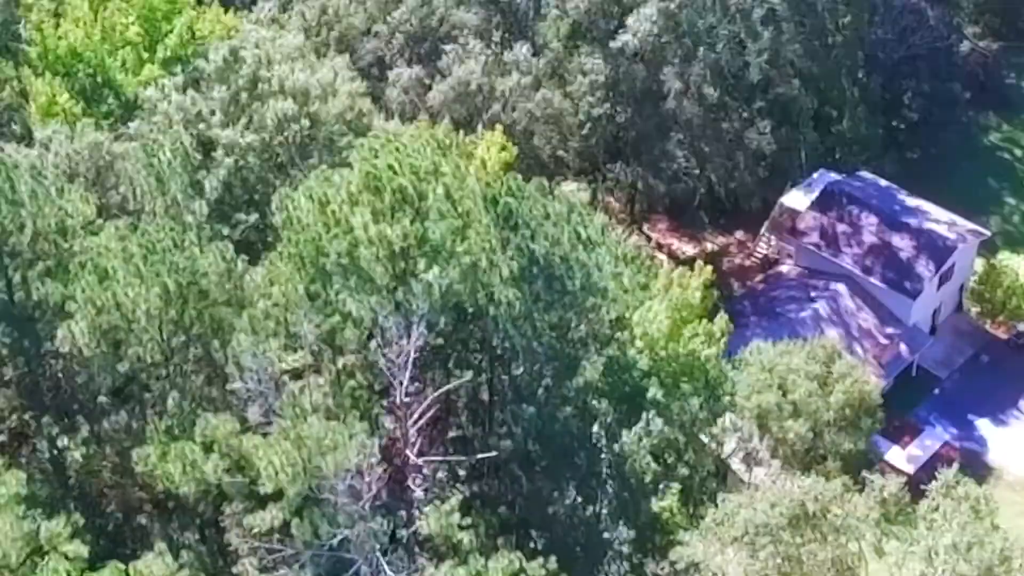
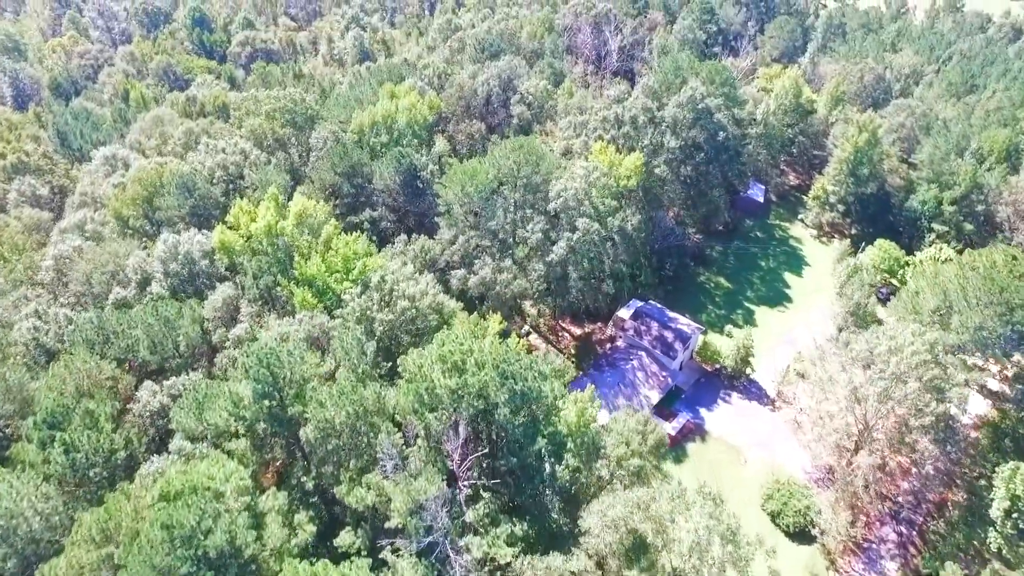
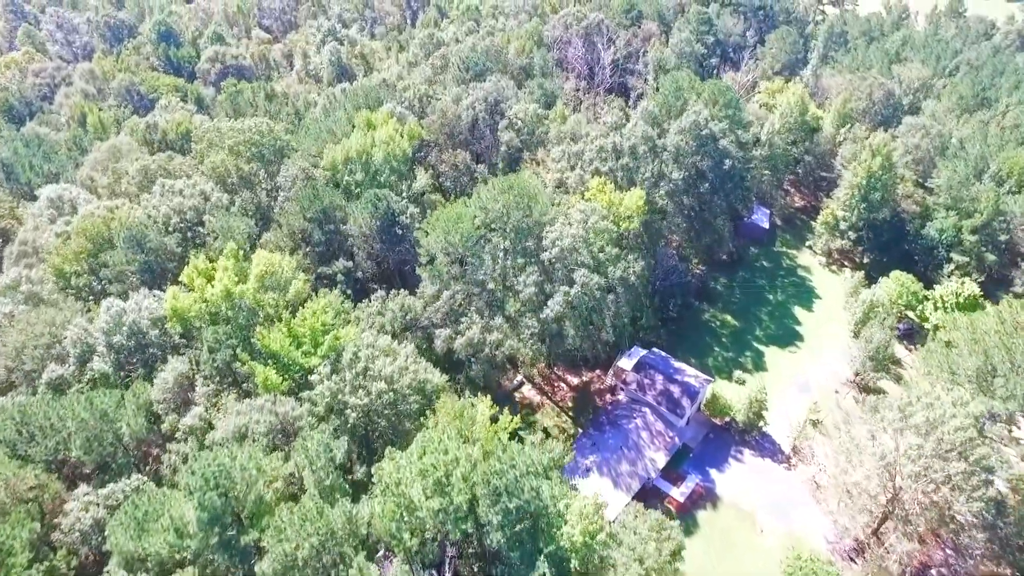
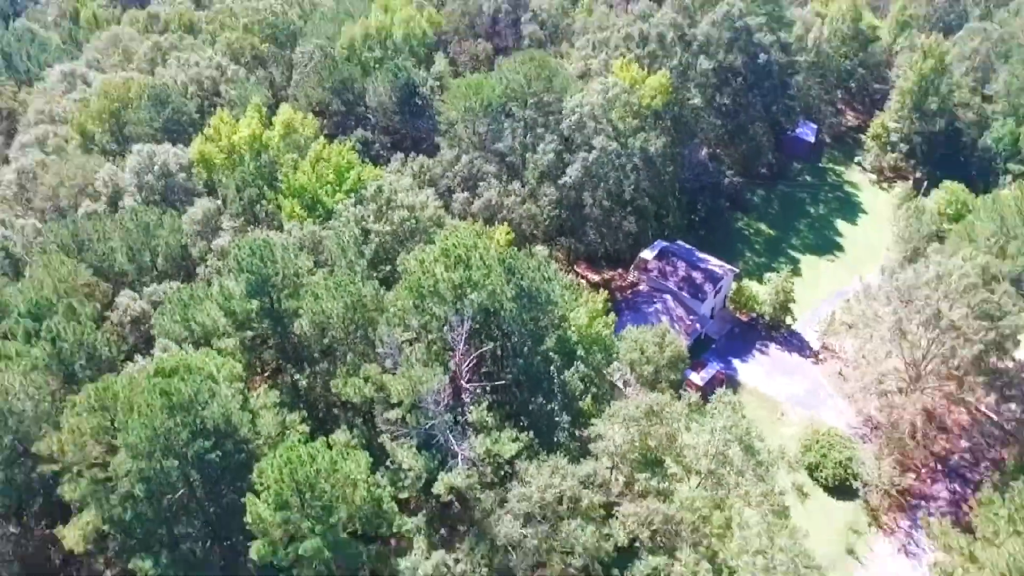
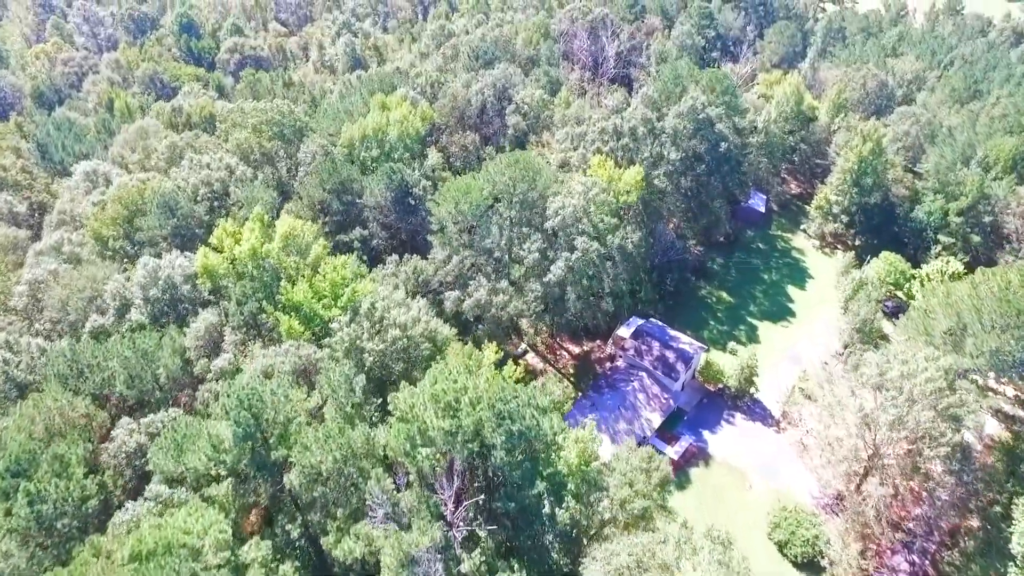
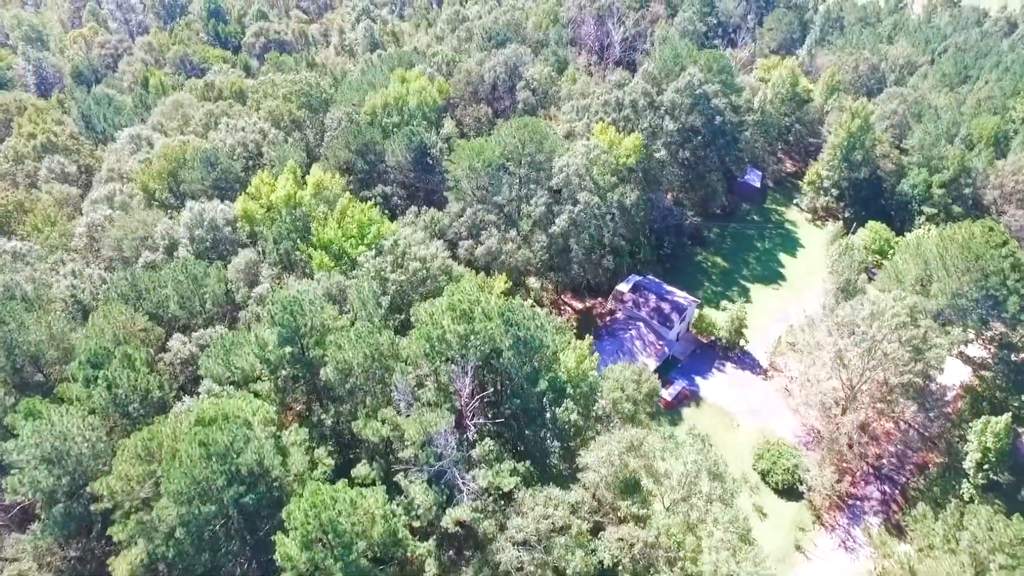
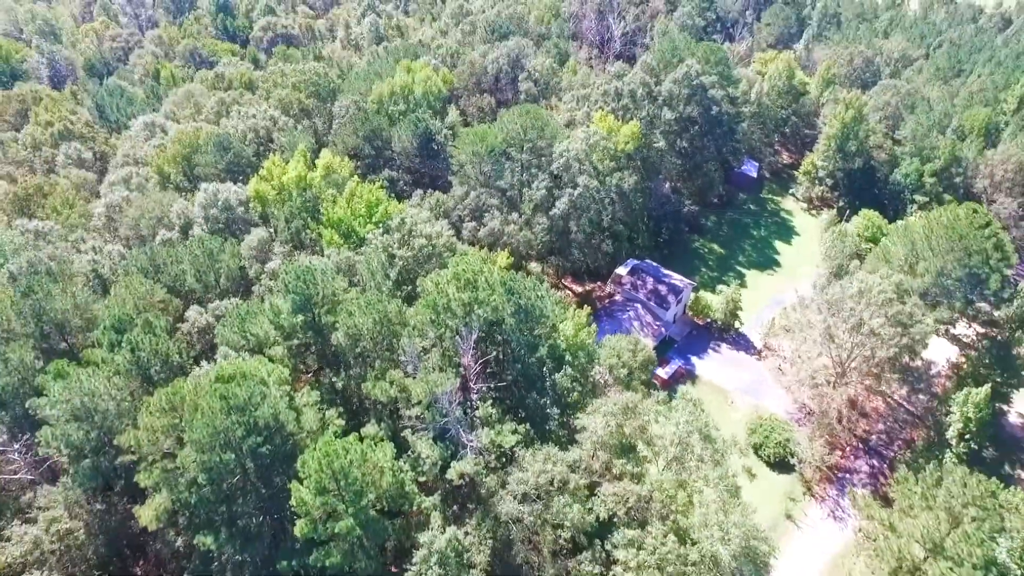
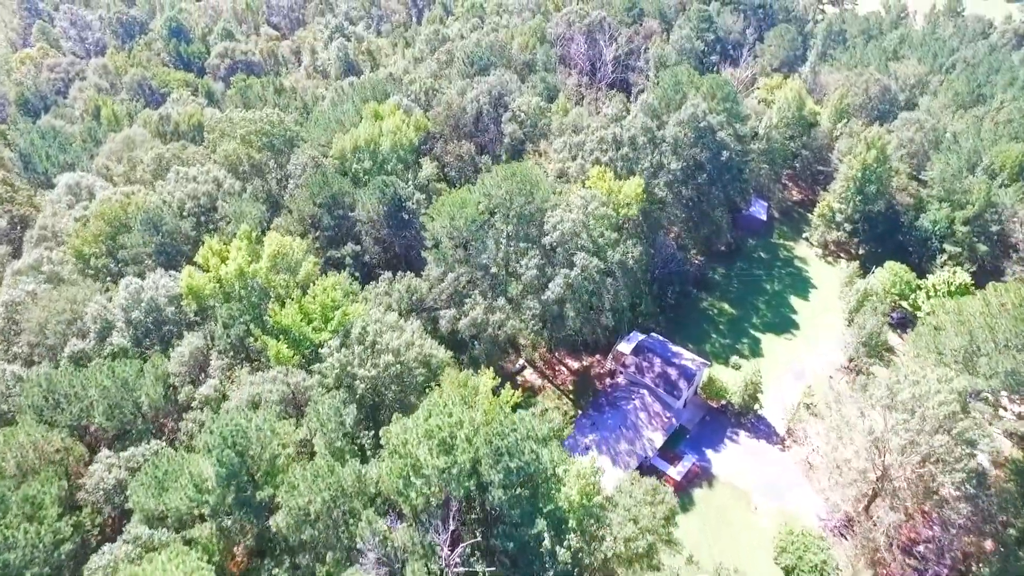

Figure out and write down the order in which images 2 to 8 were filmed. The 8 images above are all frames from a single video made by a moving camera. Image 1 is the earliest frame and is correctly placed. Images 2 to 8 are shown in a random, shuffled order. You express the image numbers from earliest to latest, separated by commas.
4, 7, 6, 2, 5, 8, 3
